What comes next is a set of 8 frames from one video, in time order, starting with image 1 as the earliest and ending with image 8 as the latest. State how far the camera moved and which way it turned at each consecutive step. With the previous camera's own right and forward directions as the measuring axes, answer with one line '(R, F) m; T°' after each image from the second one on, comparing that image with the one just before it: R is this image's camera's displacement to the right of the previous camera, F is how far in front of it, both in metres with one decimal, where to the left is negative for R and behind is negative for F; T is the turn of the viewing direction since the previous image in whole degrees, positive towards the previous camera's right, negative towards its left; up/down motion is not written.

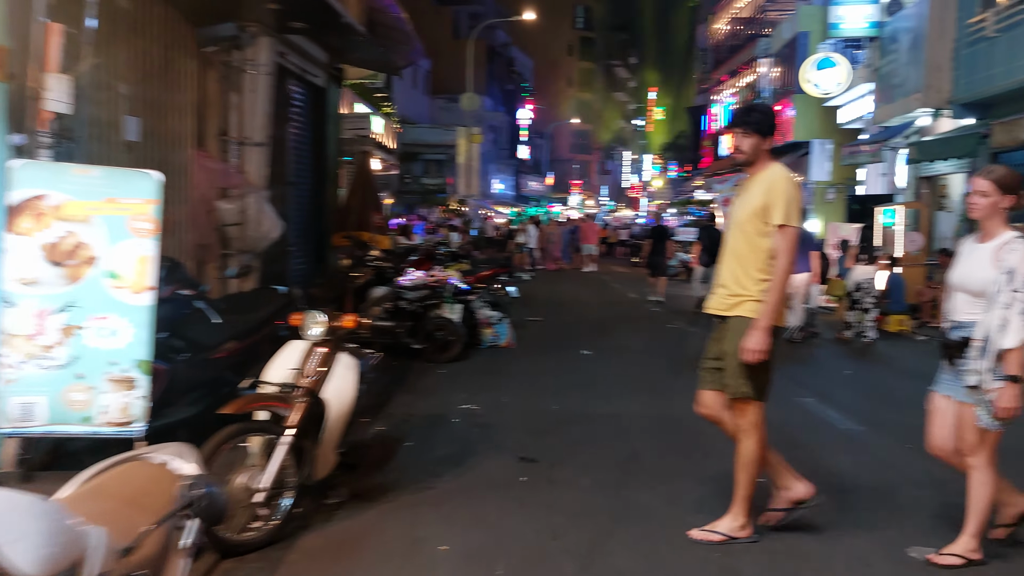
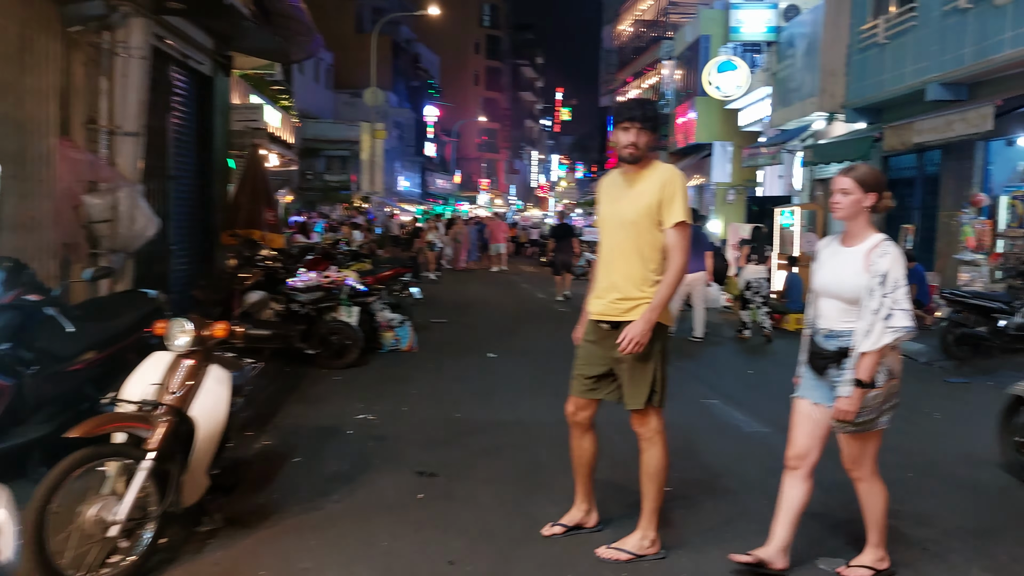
(+0.1, +0.3) m; +6°
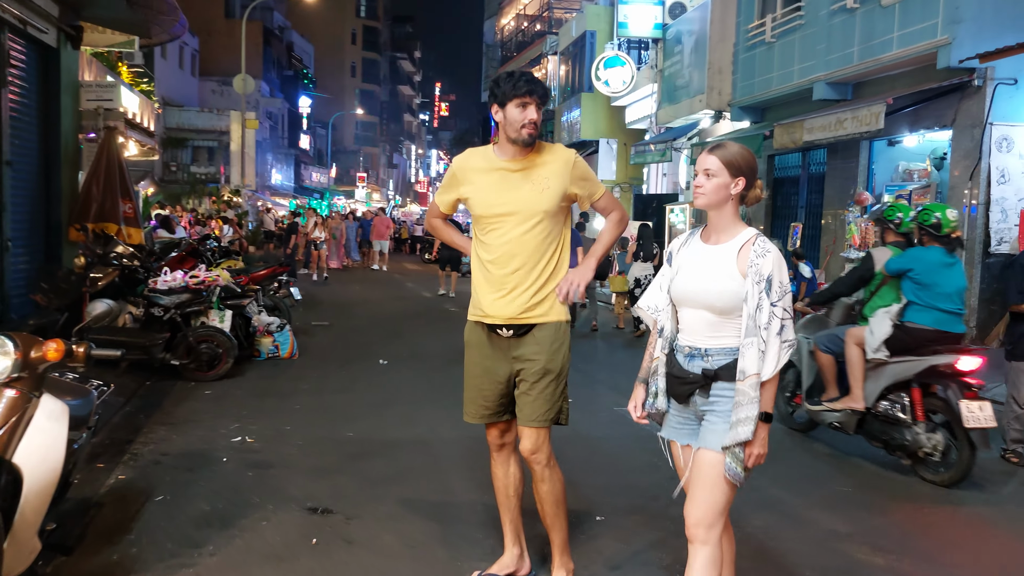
(-0.2, +0.7) m; +8°
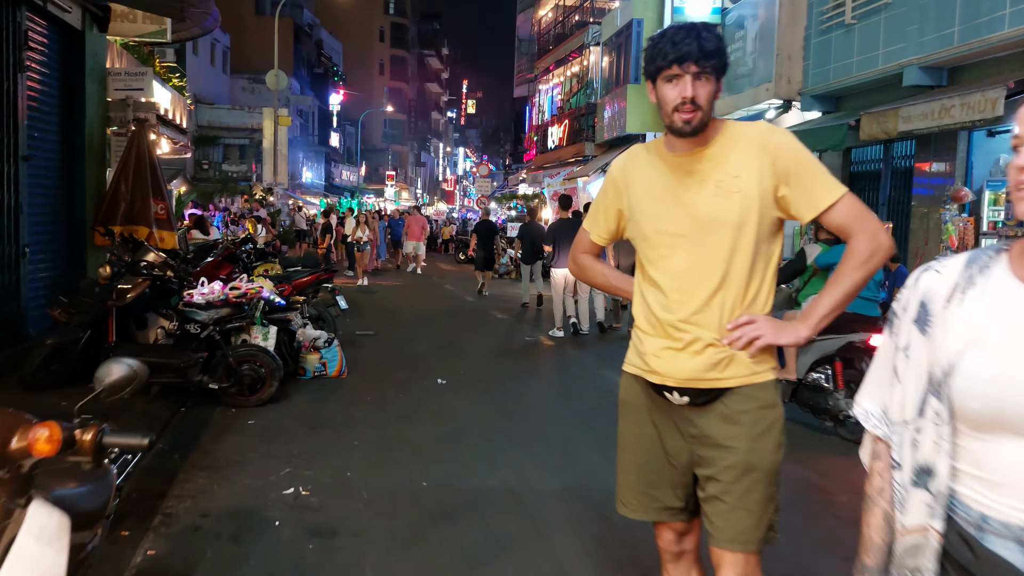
(-0.5, +1.1) m; -2°
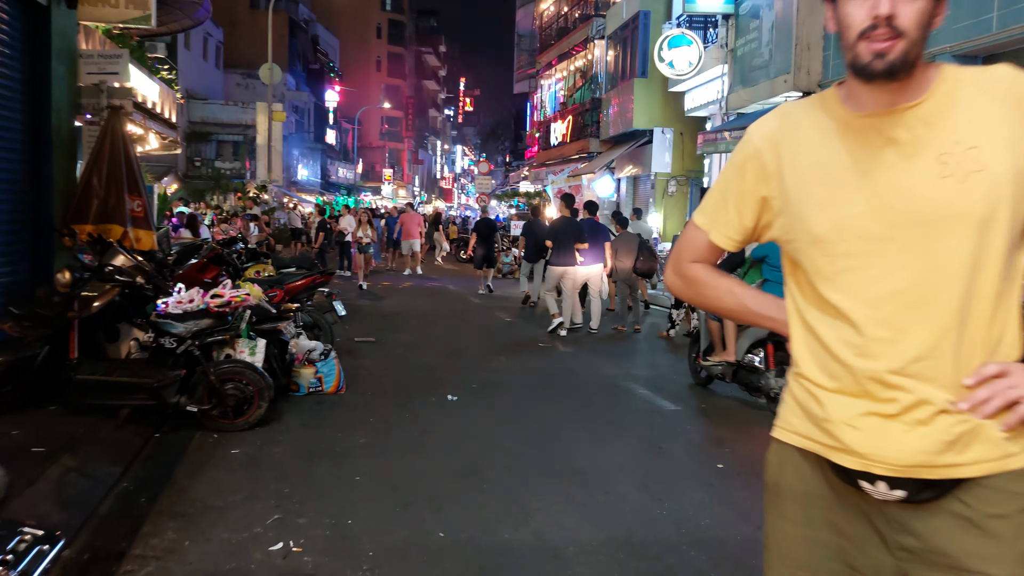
(-0.2, +0.9) m; 0°
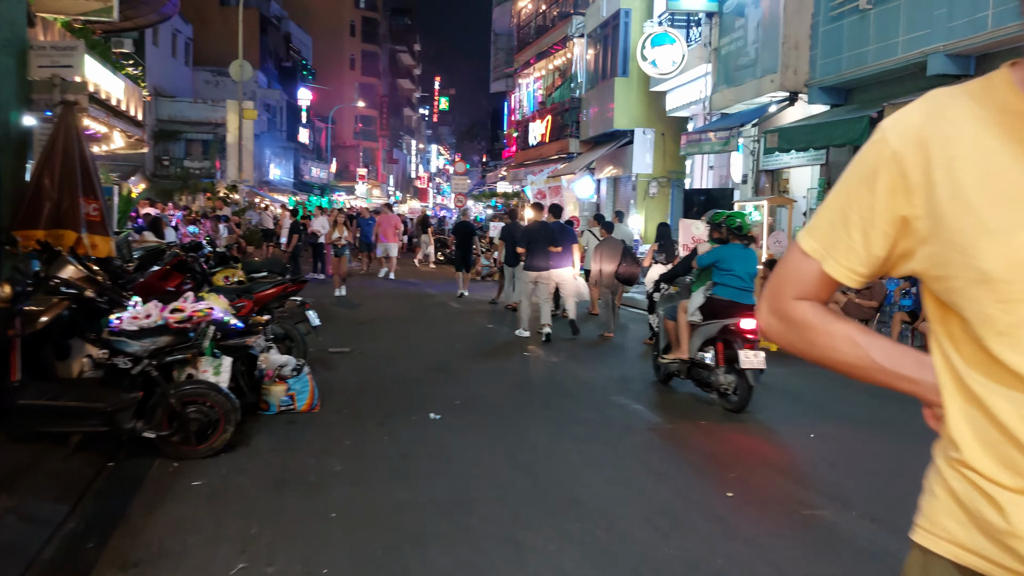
(-0.1, +0.5) m; +2°
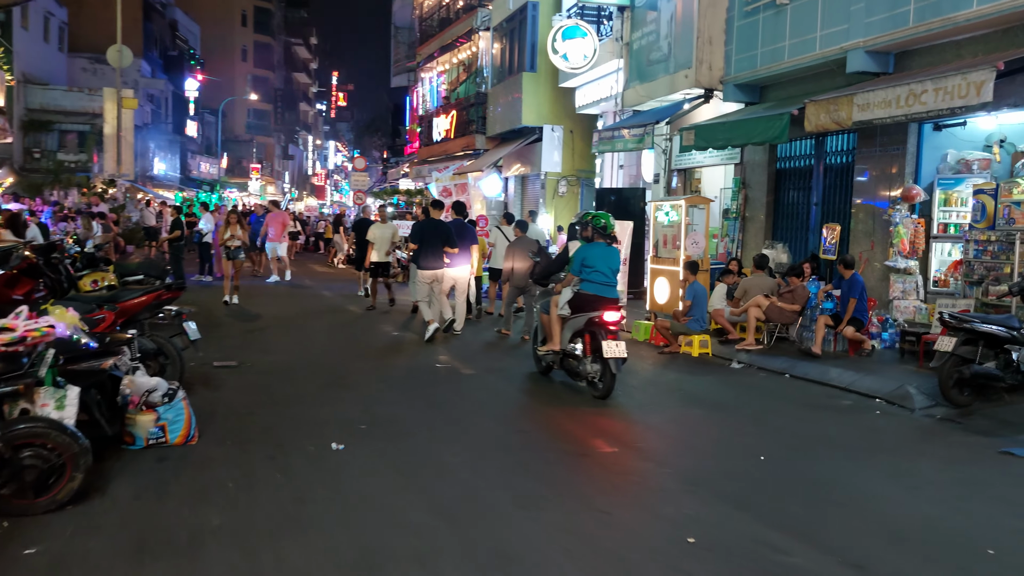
(-0.1, +0.9) m; +7°
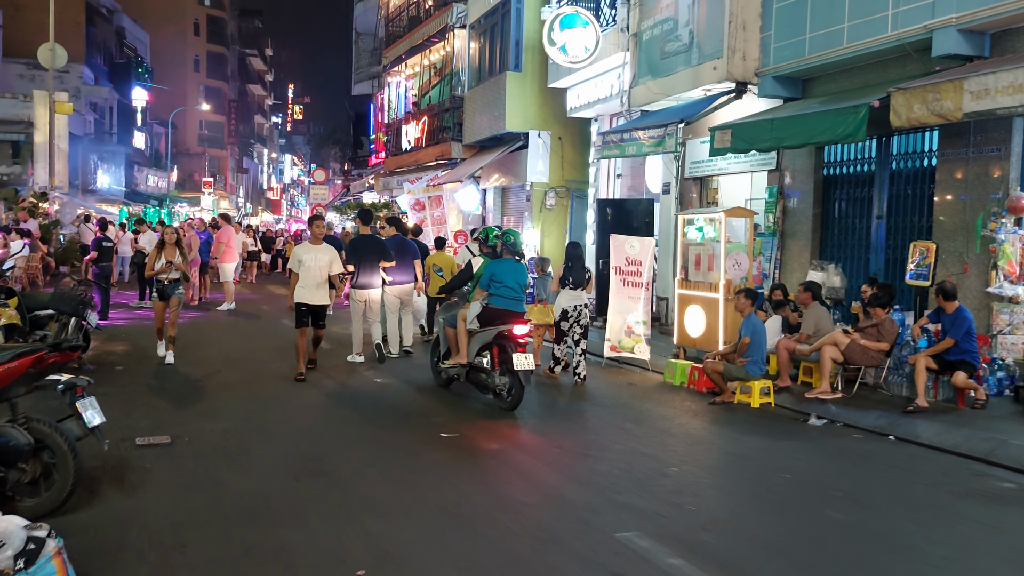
(-0.6, +2.4) m; +3°
